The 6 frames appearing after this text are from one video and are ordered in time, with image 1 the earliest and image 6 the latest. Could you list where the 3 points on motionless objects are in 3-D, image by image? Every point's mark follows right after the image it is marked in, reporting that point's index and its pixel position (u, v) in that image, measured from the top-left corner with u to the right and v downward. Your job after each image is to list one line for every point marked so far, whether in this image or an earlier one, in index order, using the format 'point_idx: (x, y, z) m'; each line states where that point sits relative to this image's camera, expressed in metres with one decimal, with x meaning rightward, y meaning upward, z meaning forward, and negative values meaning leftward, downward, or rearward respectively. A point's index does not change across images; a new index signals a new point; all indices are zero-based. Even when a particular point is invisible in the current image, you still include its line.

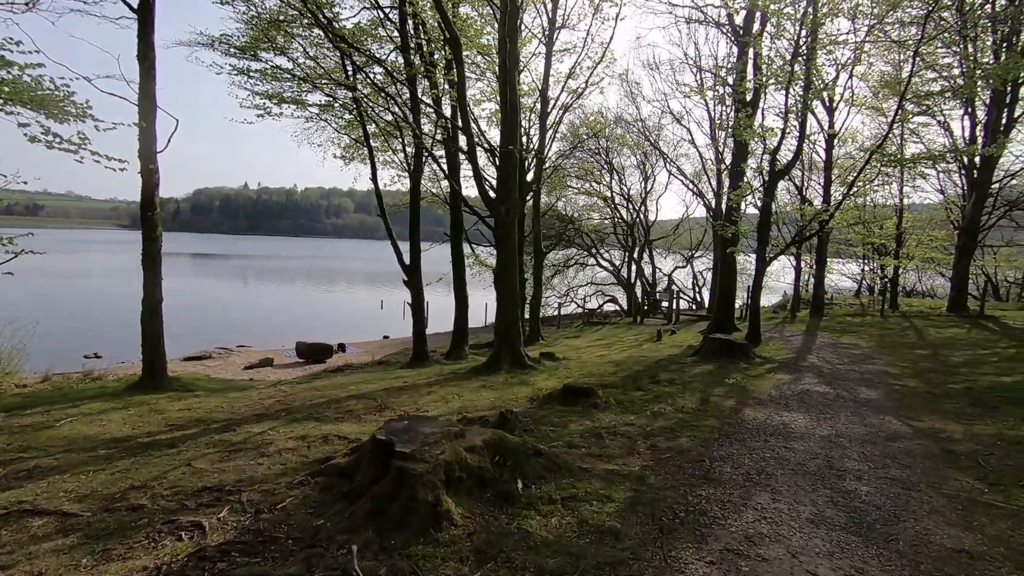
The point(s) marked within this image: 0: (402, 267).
0: (-2.4, +0.5, +12.1) m
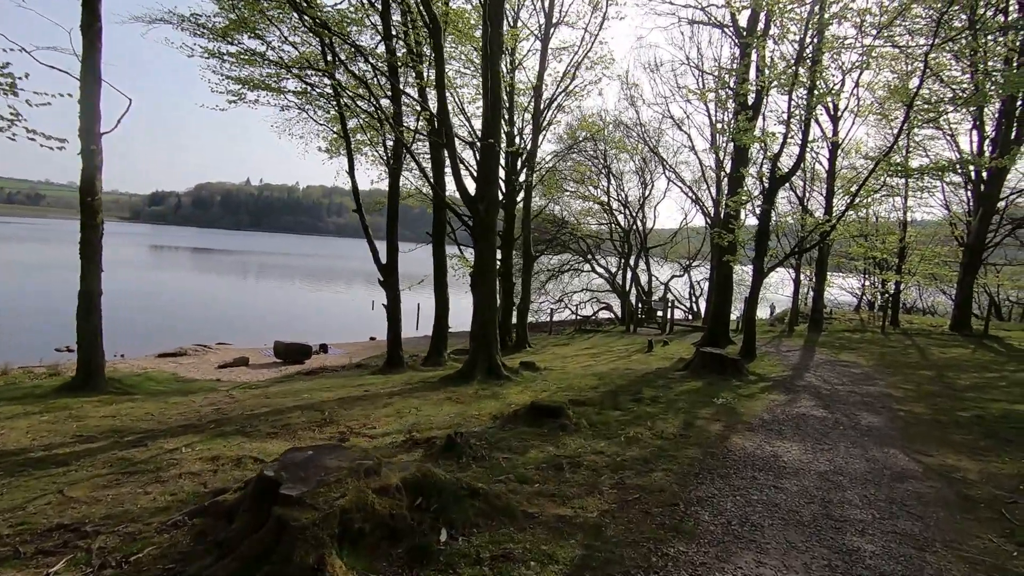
0: (-2.8, +0.5, +11.5) m
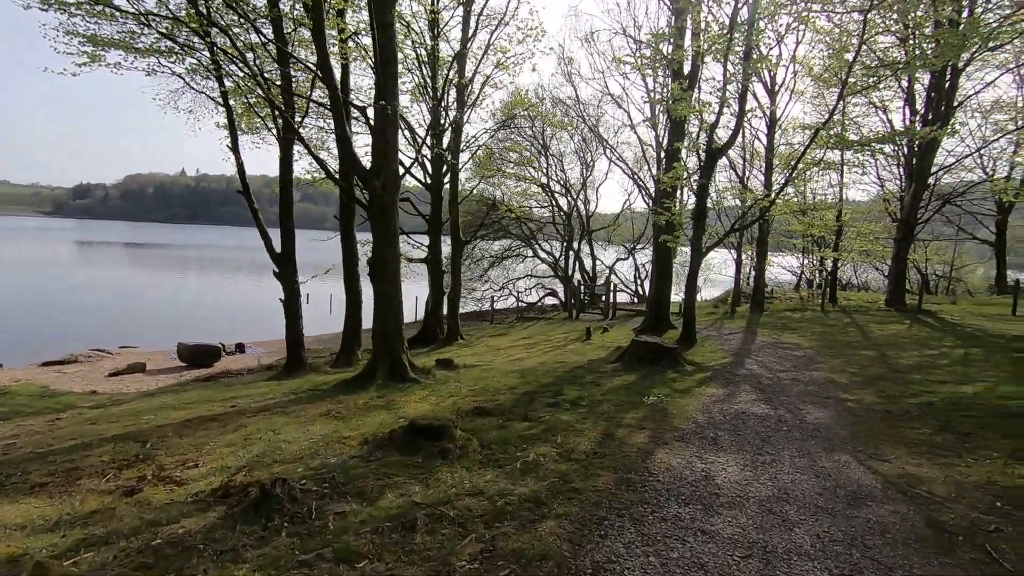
0: (-4.3, +0.6, +10.0) m
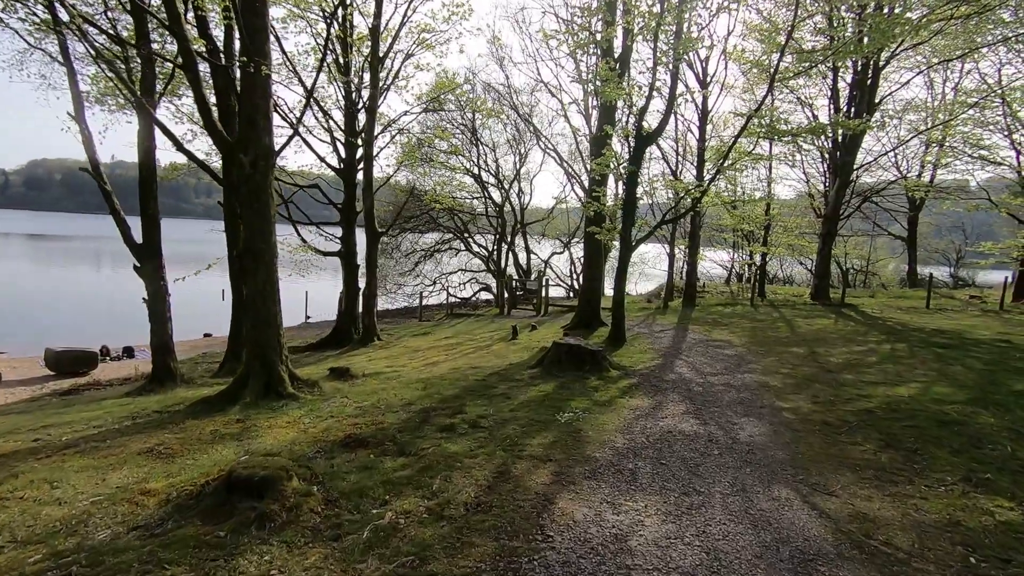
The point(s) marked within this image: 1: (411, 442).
0: (-5.8, +0.6, +8.4) m
1: (-0.8, -1.3, +4.5) m
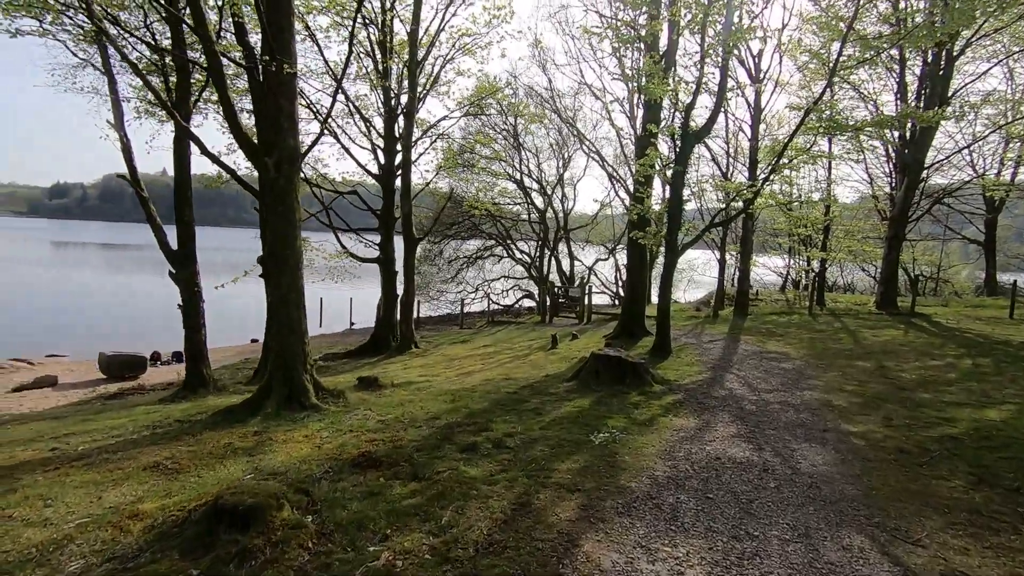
0: (-5.2, +0.5, +8.4) m
1: (-0.6, -1.3, +4.2) m
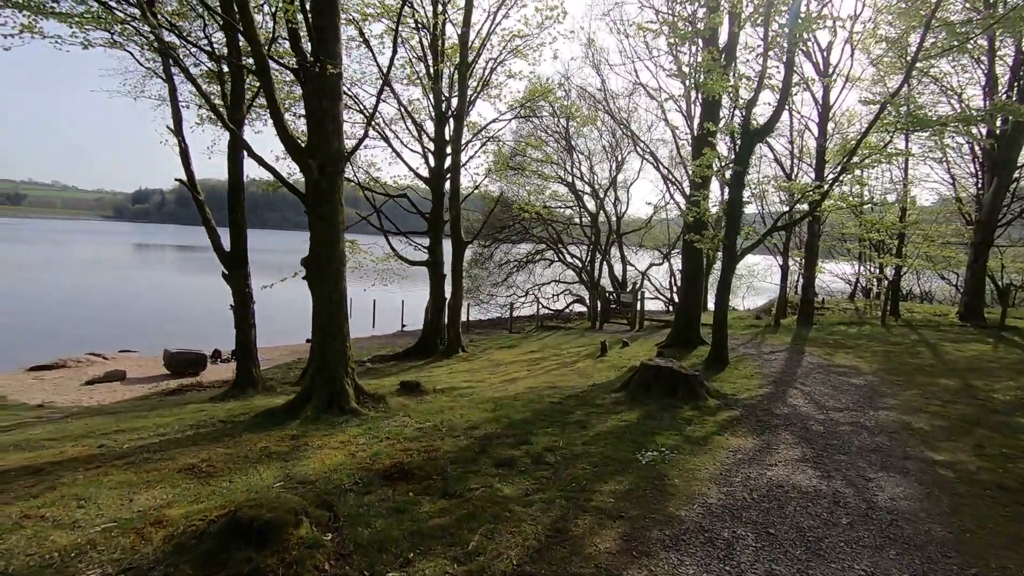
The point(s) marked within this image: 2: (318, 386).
0: (-4.5, +0.5, +8.6) m
1: (-0.4, -1.3, +3.9) m
2: (-2.2, -1.1, +6.3) m
